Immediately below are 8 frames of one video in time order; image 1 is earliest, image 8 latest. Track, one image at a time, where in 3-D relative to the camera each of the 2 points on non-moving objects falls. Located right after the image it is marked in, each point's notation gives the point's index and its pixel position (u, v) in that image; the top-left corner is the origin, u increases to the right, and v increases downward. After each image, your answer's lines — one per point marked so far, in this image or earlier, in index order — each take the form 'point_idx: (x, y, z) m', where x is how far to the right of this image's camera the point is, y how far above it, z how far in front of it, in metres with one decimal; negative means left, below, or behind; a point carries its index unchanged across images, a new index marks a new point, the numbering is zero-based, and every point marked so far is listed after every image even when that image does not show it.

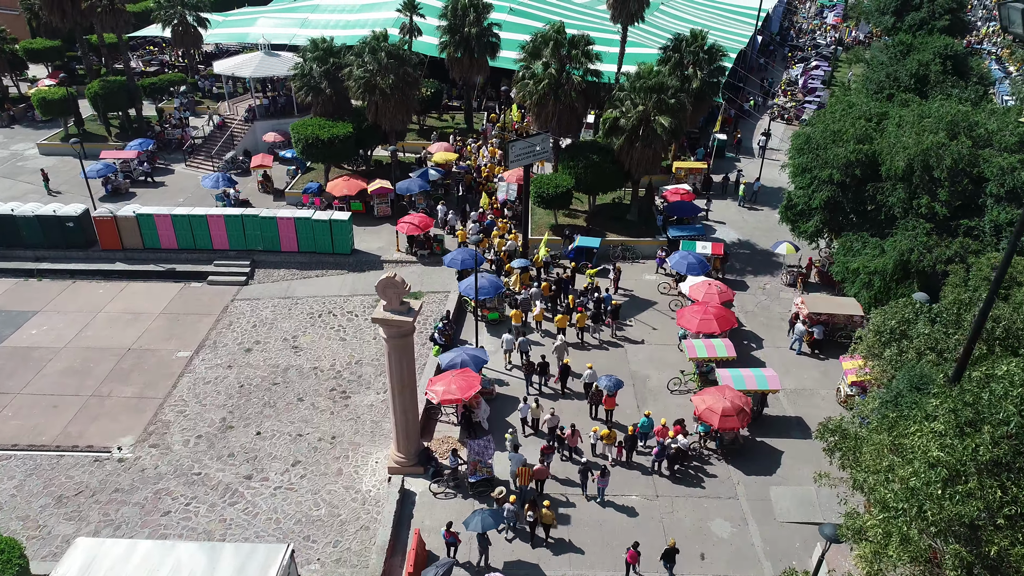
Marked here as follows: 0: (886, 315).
0: (+8.2, -0.7, +15.0) m
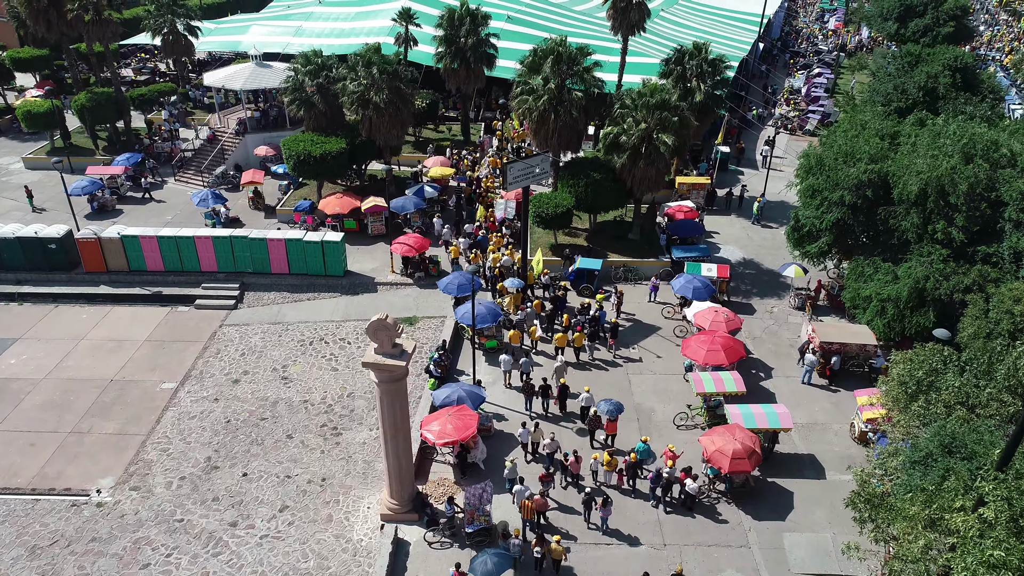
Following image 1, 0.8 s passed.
0: (+8.2, -1.6, +14.1) m
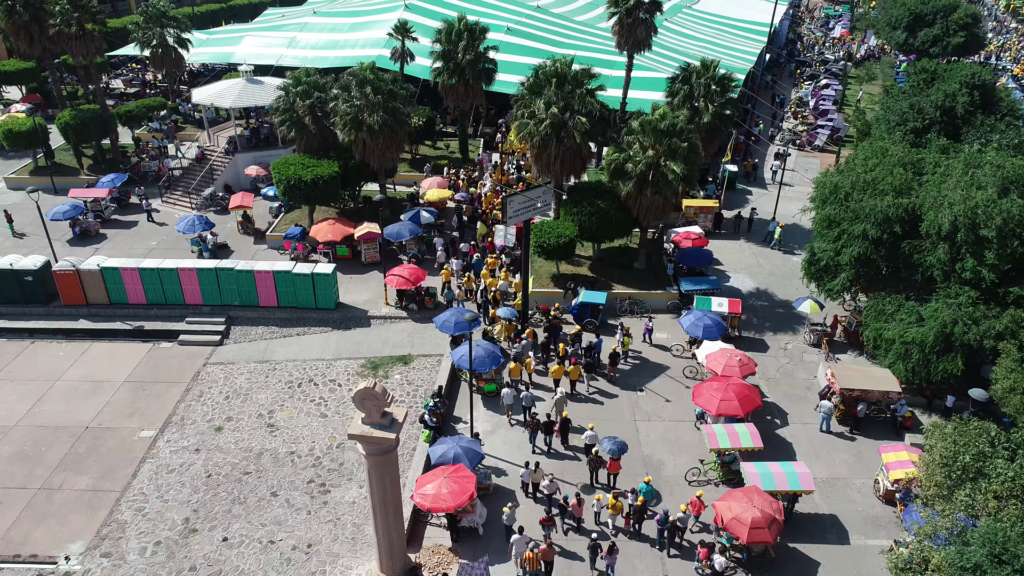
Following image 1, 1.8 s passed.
0: (+8.2, -2.9, +12.7) m
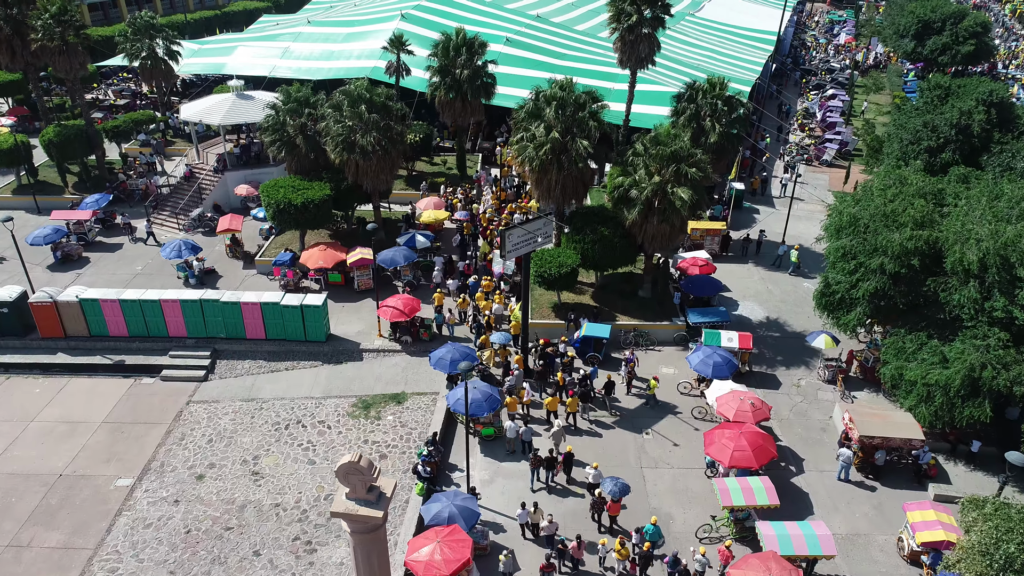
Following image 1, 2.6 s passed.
0: (+8.2, -4.0, +11.5) m
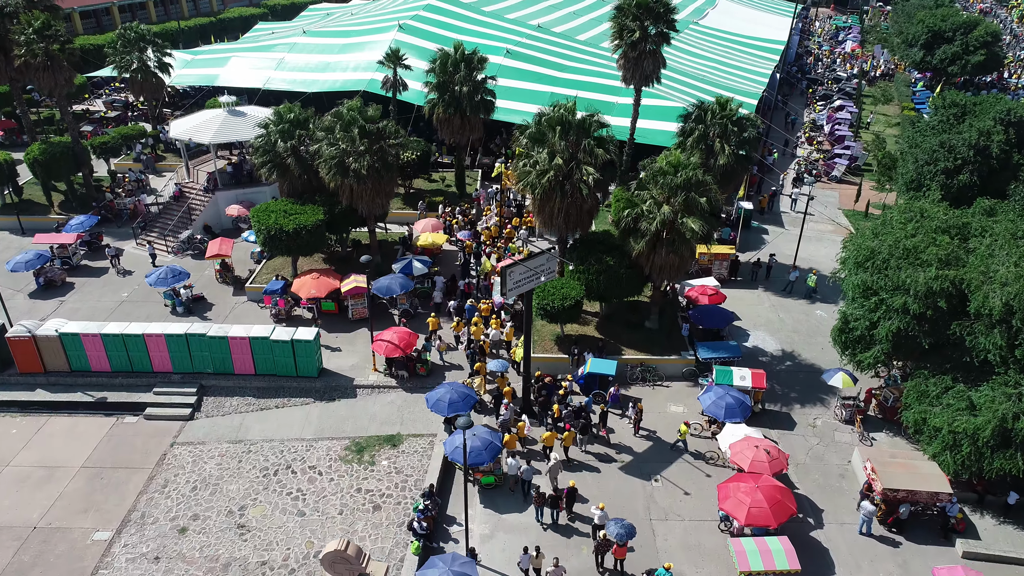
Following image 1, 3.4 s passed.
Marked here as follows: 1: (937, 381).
0: (+8.2, -5.2, +10.4) m
1: (+12.0, -2.6, +19.4) m
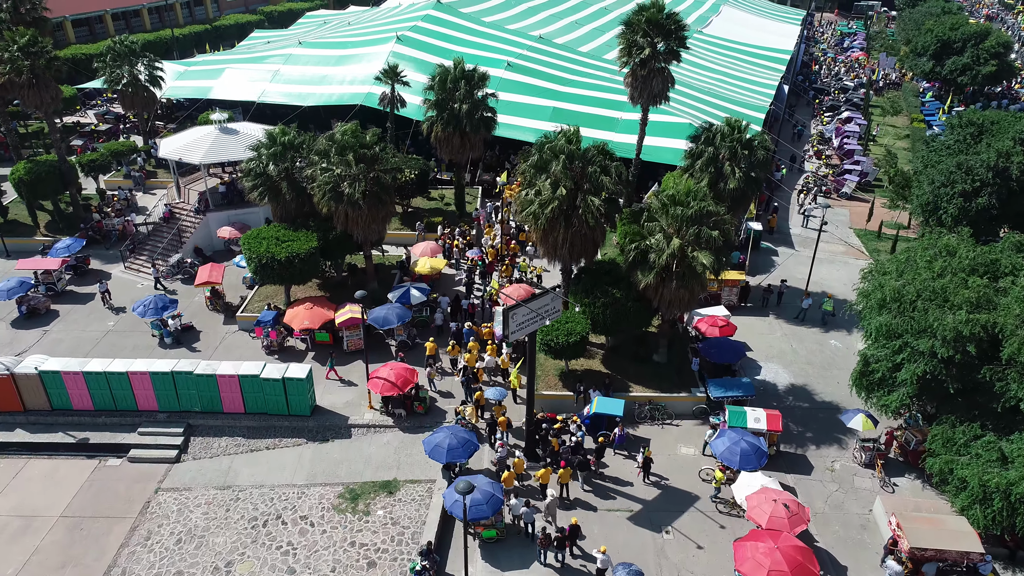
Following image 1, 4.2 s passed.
0: (+8.3, -6.3, +9.3) m
1: (+12.0, -3.7, +18.3) m
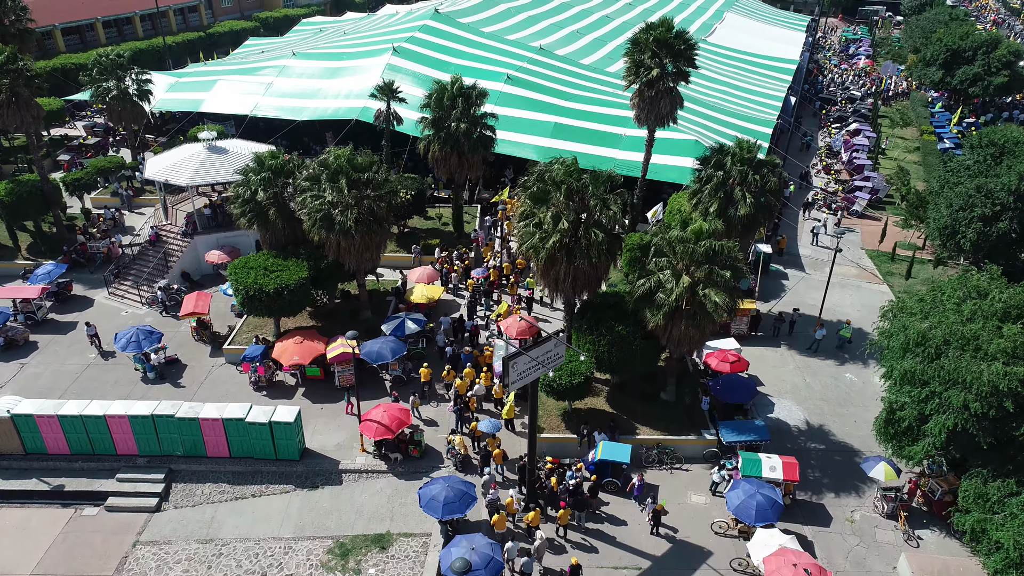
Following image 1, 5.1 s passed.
0: (+8.3, -7.5, +8.1) m
1: (+12.0, -4.9, +17.1) m
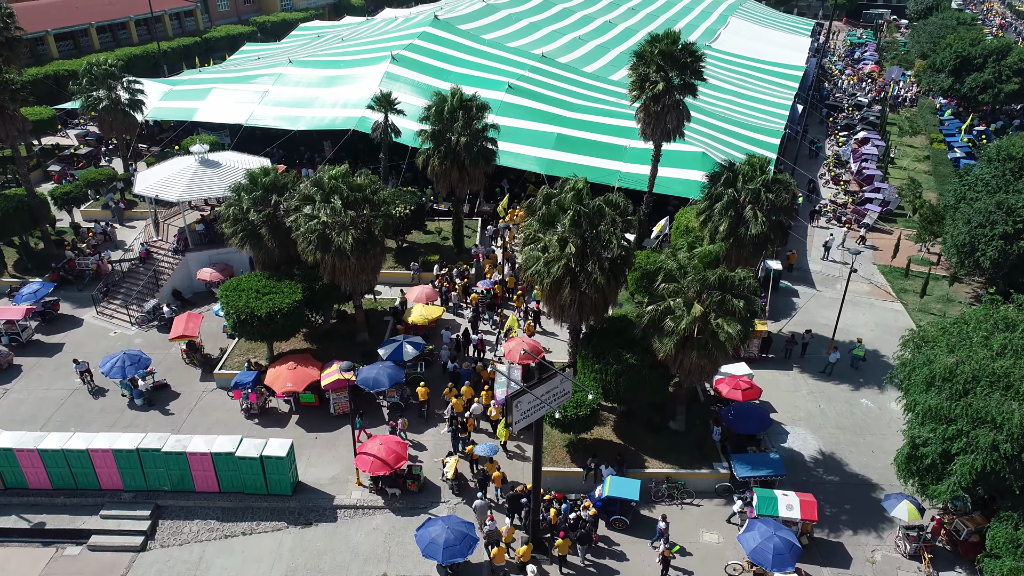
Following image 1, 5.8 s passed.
0: (+8.4, -8.2, +7.1) m
1: (+12.1, -5.7, +16.1) m
